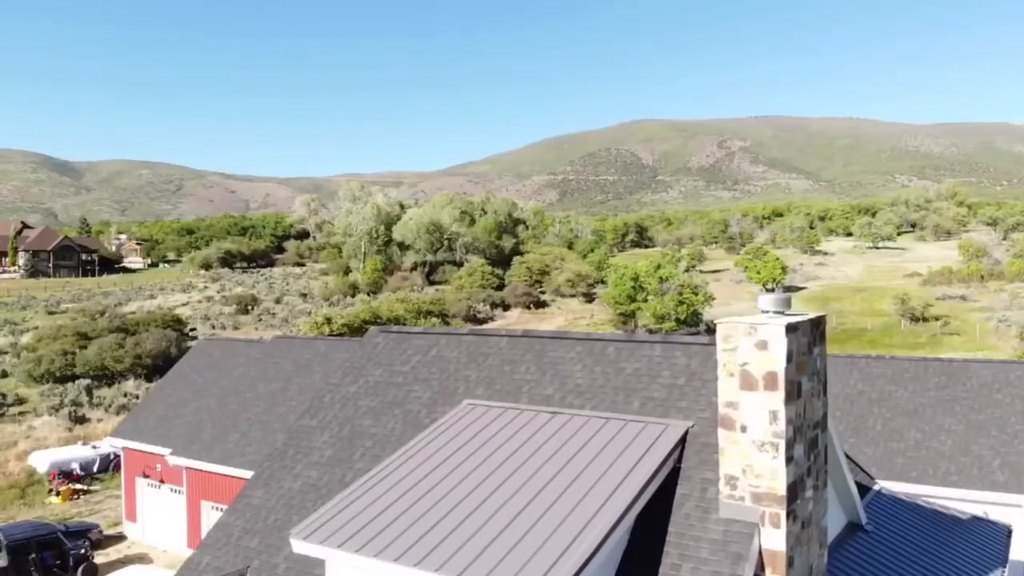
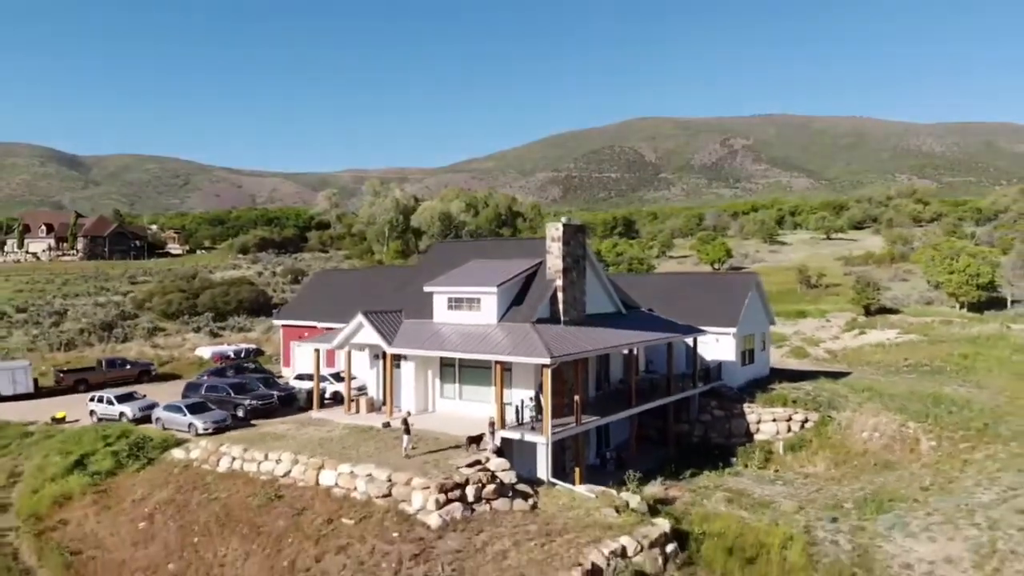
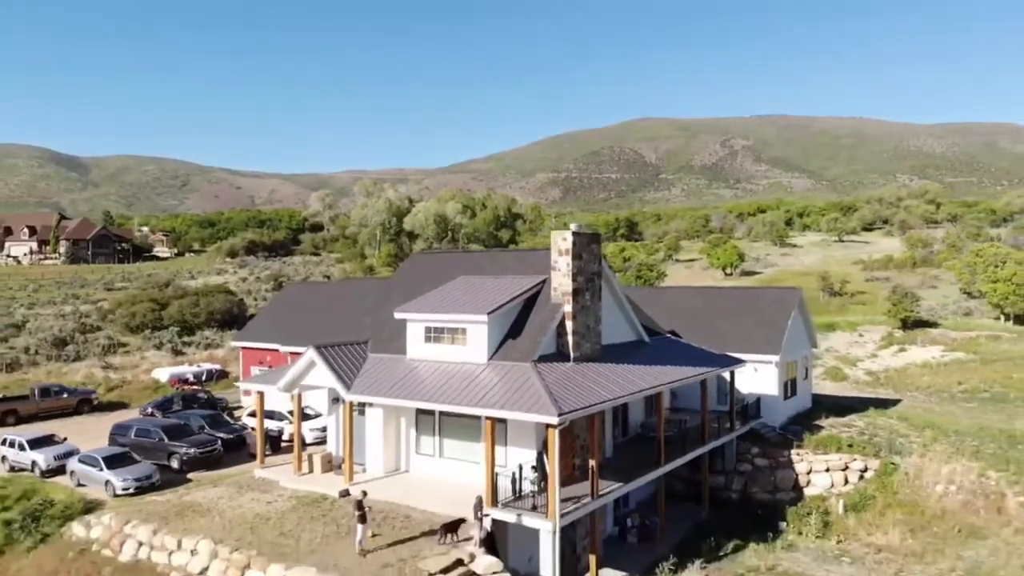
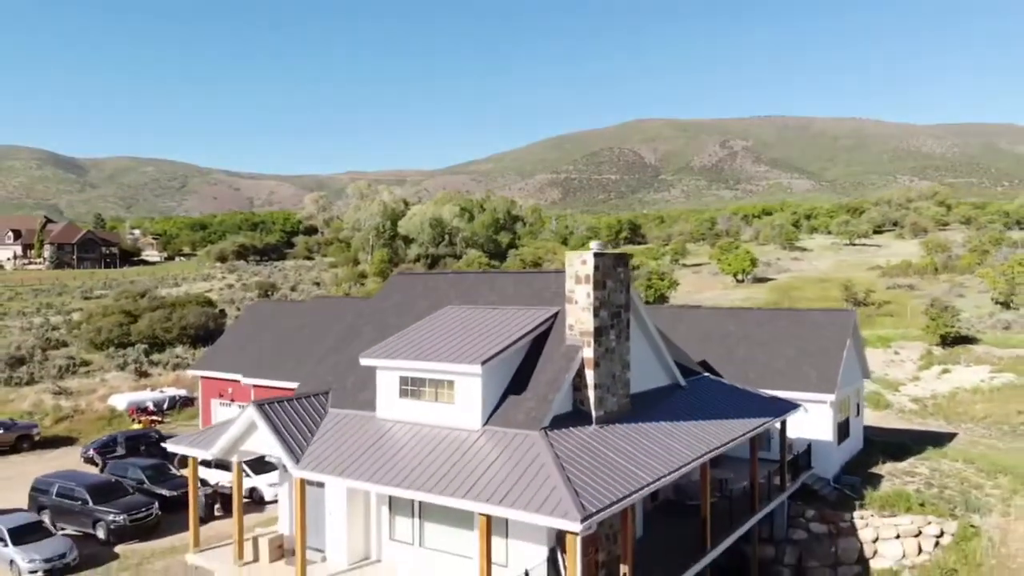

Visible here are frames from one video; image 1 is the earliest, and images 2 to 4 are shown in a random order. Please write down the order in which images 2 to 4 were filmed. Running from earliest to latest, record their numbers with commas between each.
4, 3, 2
